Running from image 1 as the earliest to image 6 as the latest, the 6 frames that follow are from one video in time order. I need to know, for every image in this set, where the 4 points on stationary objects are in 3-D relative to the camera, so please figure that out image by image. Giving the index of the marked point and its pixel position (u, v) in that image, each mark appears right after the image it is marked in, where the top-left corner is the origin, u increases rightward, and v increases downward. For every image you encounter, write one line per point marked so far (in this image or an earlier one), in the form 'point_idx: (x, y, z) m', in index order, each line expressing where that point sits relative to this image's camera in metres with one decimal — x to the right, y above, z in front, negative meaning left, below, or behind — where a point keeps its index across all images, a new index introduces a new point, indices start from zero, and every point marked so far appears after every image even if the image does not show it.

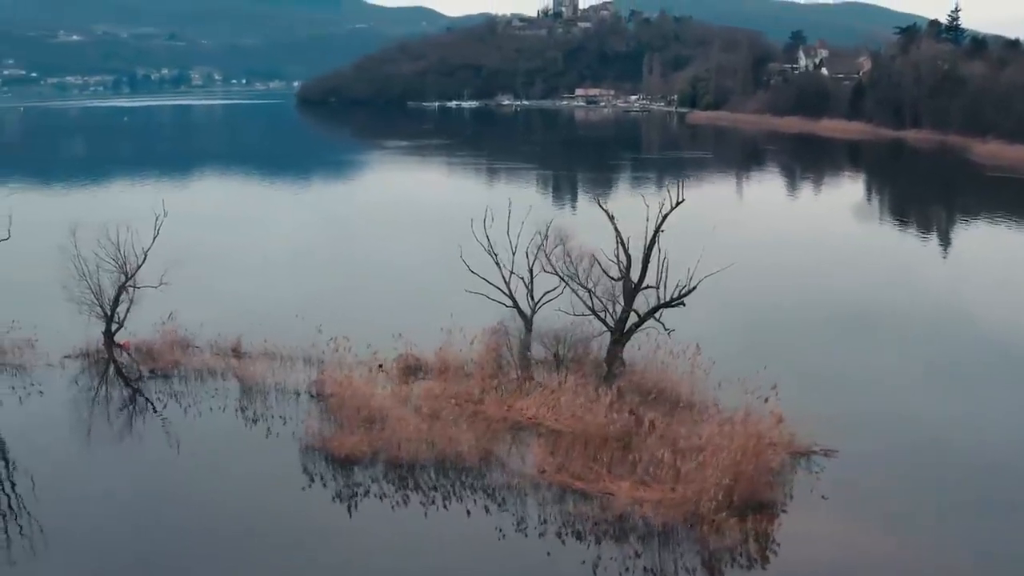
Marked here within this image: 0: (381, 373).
0: (-0.7, -0.4, +8.3) m
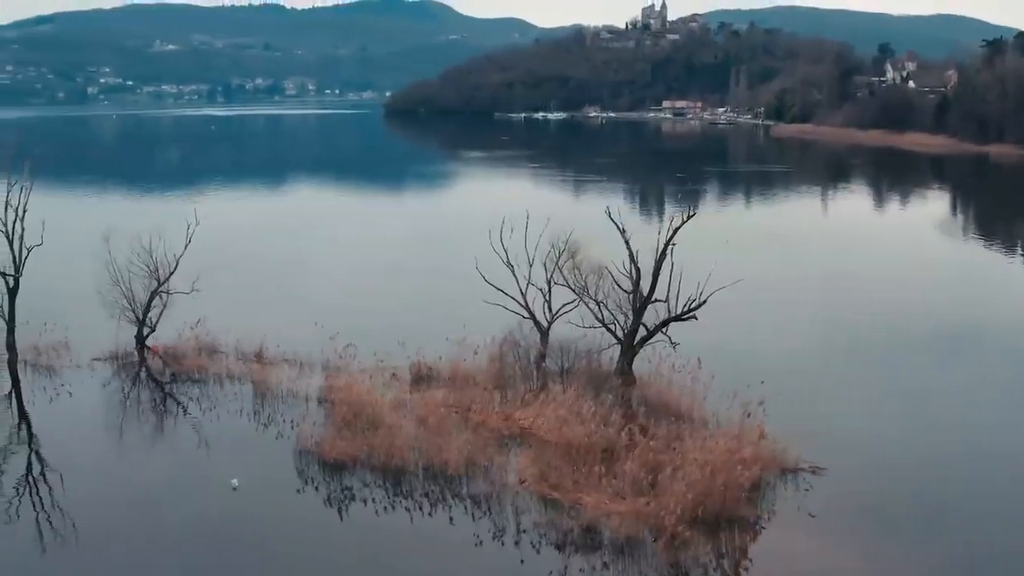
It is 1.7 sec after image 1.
0: (-0.7, -0.5, +8.4) m
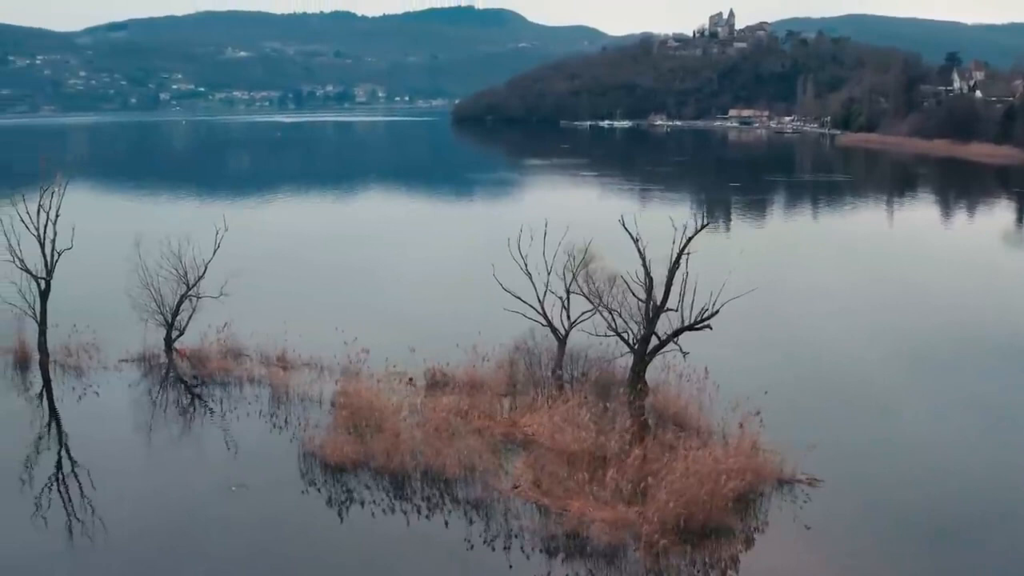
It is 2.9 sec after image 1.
0: (-0.6, -0.5, +8.5) m
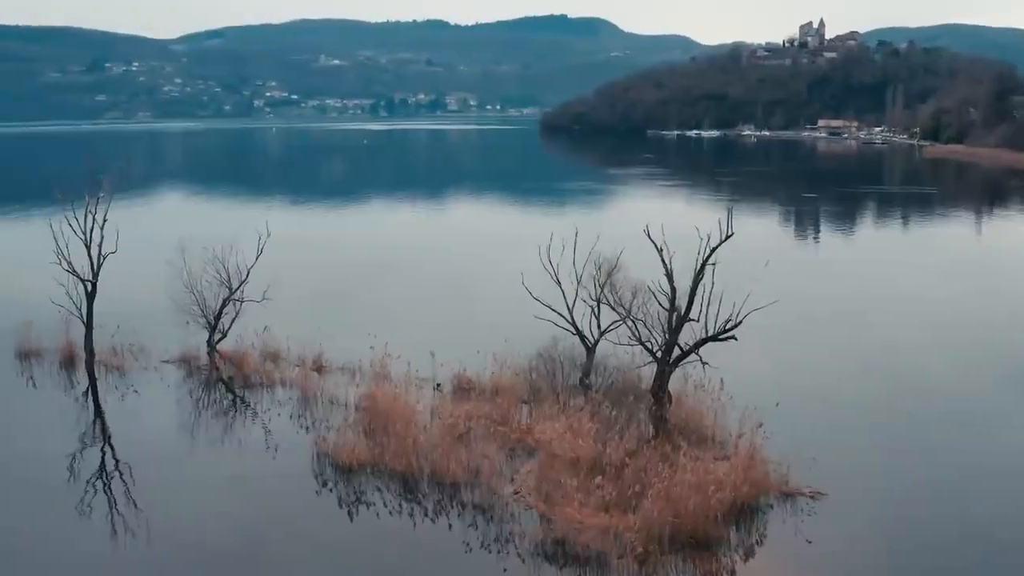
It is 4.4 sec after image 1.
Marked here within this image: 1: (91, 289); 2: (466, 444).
0: (-0.5, -0.6, +8.7) m
1: (-2.4, 0.0, +9.5) m
2: (-0.2, -0.7, +7.6) m
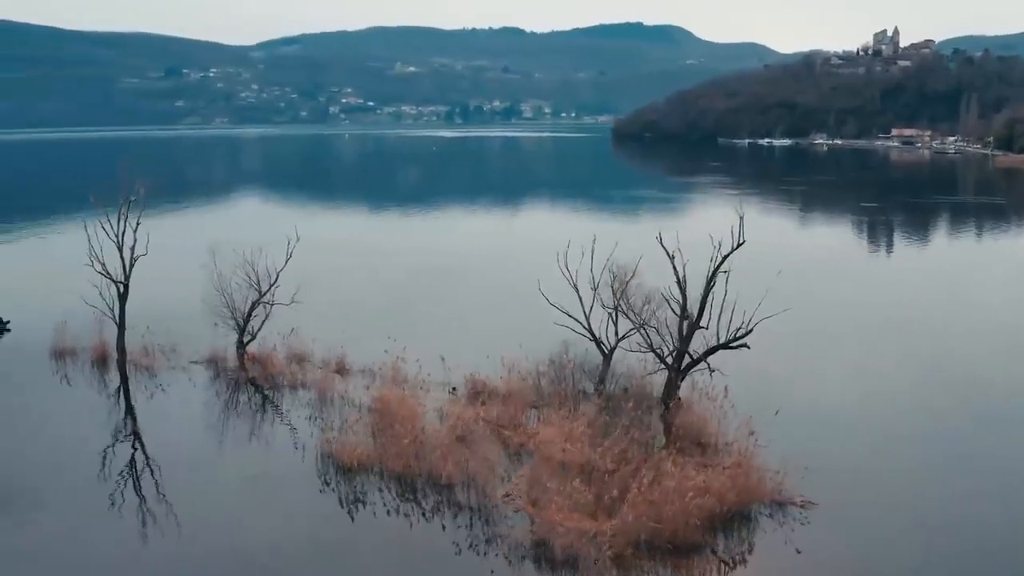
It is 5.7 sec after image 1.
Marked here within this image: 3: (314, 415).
0: (-0.4, -0.6, +8.8) m
1: (-2.3, 0.0, +9.7) m
2: (-0.2, -0.8, +7.7) m
3: (-1.1, -0.7, +9.6) m
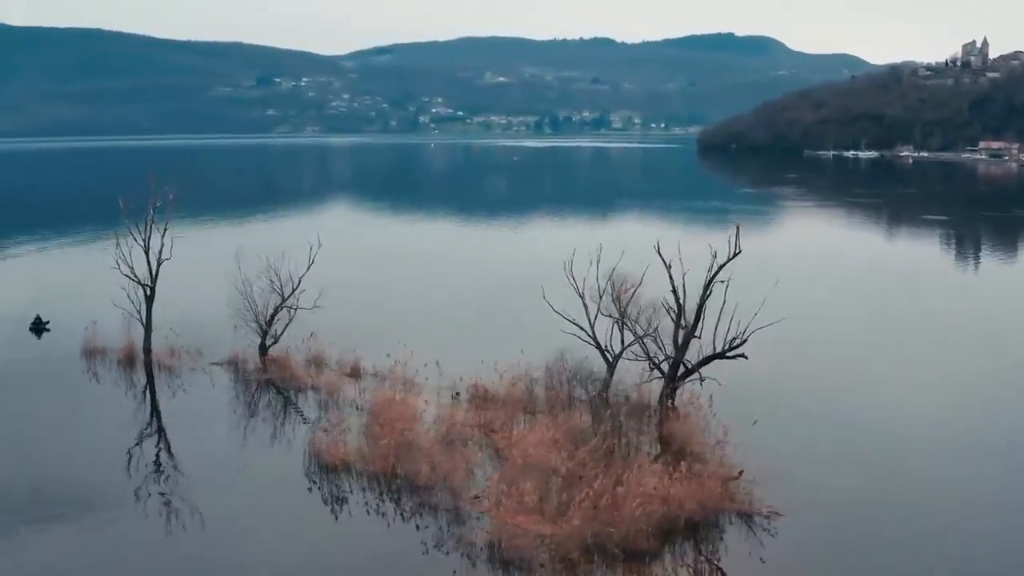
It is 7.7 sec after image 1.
0: (-0.4, -0.6, +8.9) m
1: (-2.2, 0.0, +10.0) m
2: (-0.3, -0.8, +7.9) m
3: (-1.1, -0.8, +9.8) m
